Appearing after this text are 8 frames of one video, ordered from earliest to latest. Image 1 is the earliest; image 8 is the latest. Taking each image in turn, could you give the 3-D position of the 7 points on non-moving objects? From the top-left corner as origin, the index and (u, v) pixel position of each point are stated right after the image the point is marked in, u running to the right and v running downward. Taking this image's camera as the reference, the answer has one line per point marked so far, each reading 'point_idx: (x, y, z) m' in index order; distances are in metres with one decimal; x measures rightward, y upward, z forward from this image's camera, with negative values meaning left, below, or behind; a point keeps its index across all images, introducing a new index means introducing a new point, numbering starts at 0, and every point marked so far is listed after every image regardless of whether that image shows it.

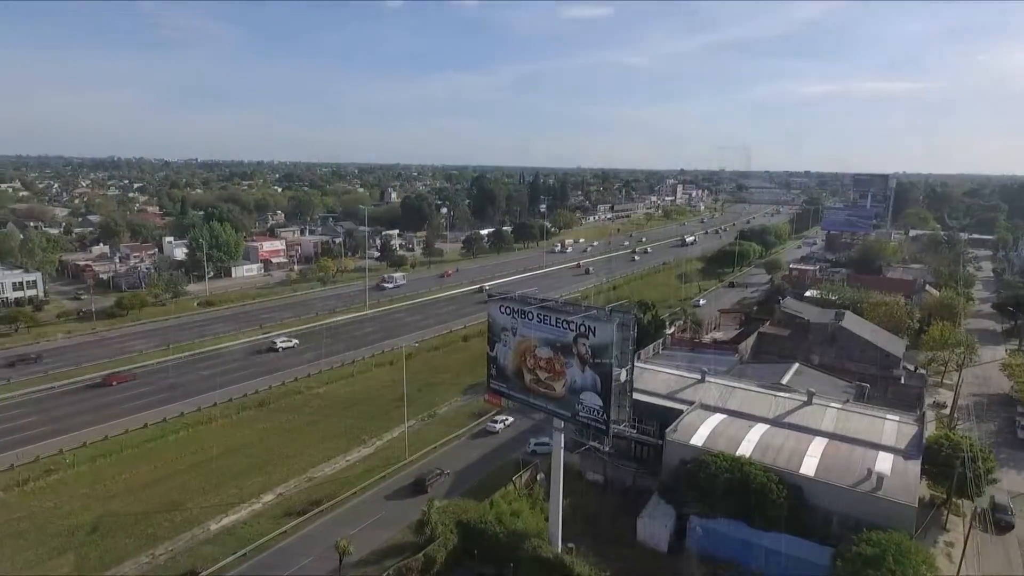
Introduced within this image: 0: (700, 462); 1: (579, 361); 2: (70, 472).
0: (+5.5, -5.1, +18.0) m
1: (+1.6, -1.8, +14.8) m
2: (-14.4, -6.0, +19.7) m
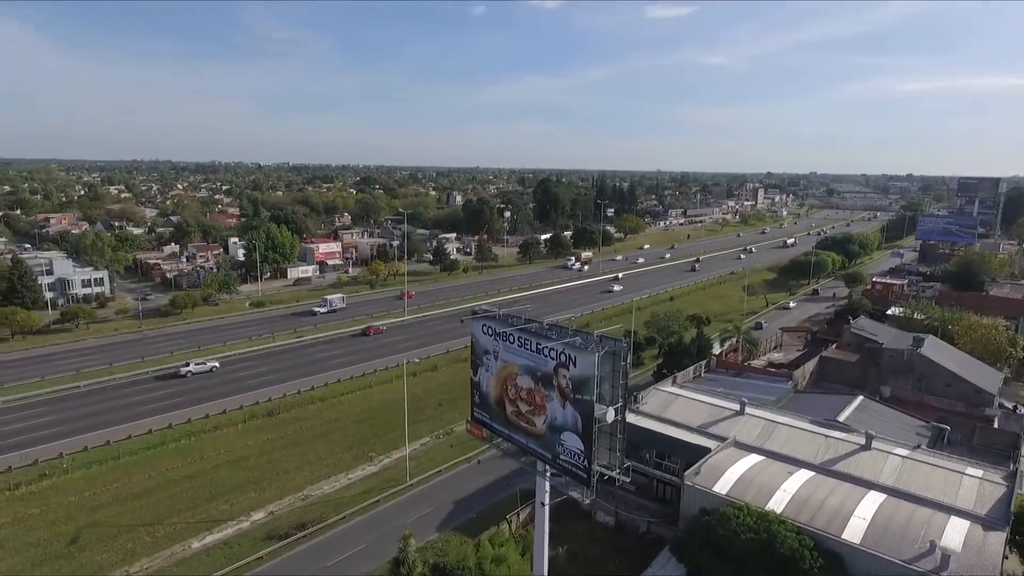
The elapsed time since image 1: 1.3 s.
0: (+5.2, -5.7, +15.3) m
1: (+1.0, -2.2, +12.6) m
2: (-14.4, -6.1, +19.4) m
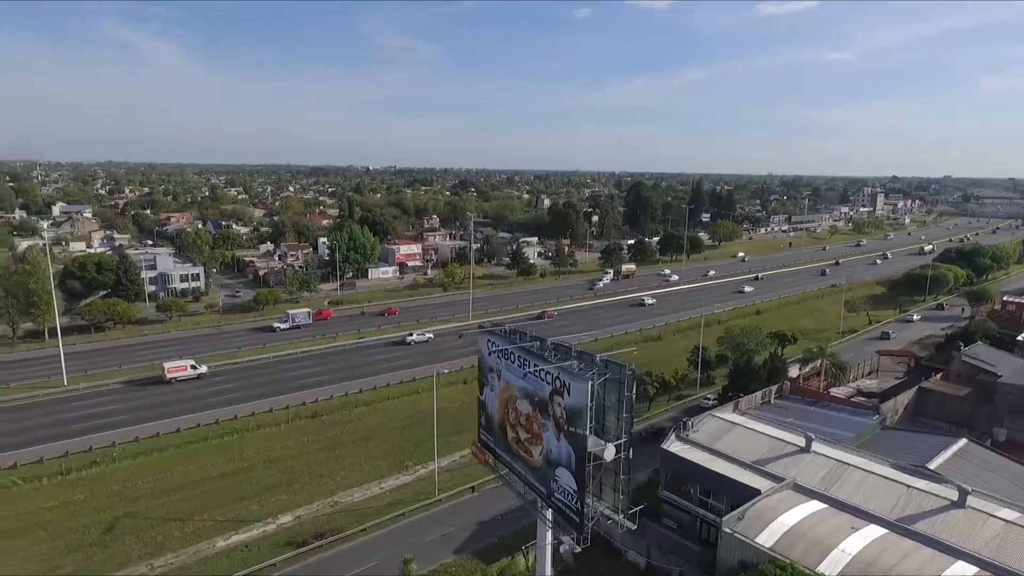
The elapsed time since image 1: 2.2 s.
0: (+5.3, -6.1, +13.1) m
1: (+0.8, -2.5, +11.2) m
2: (-13.4, -6.0, +20.3) m
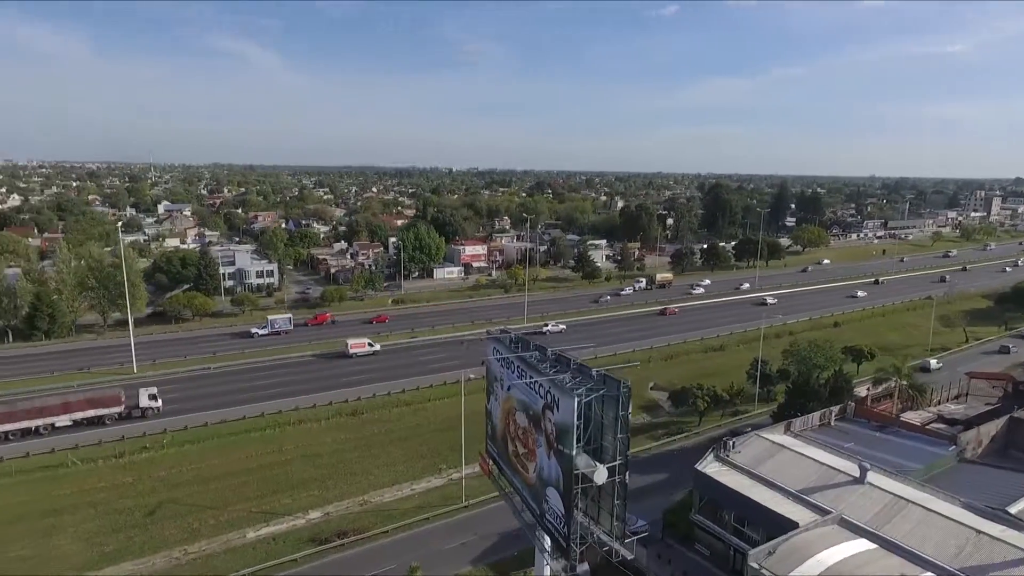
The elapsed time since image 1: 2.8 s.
0: (+5.2, -6.4, +11.8) m
1: (+0.6, -2.7, +10.5) m
2: (-12.4, -5.8, +21.4) m
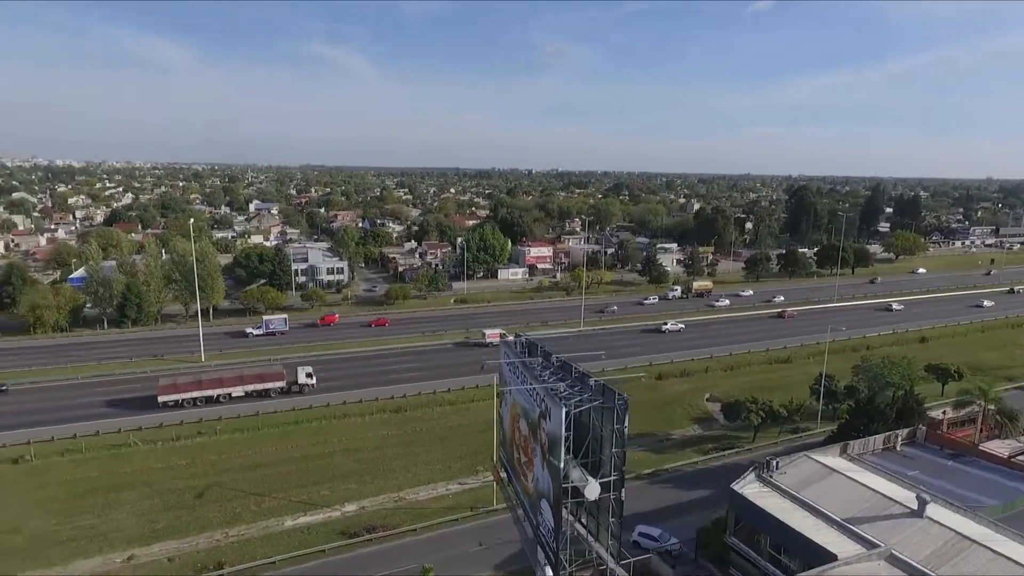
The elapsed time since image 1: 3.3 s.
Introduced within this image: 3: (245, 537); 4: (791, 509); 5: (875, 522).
0: (+5.1, -6.6, +10.8) m
1: (+0.5, -2.7, +10.1) m
2: (-11.1, -5.6, +22.5) m
3: (-8.0, -7.5, +18.4) m
4: (+7.1, -5.6, +15.4) m
5: (+8.9, -5.7, +14.9) m
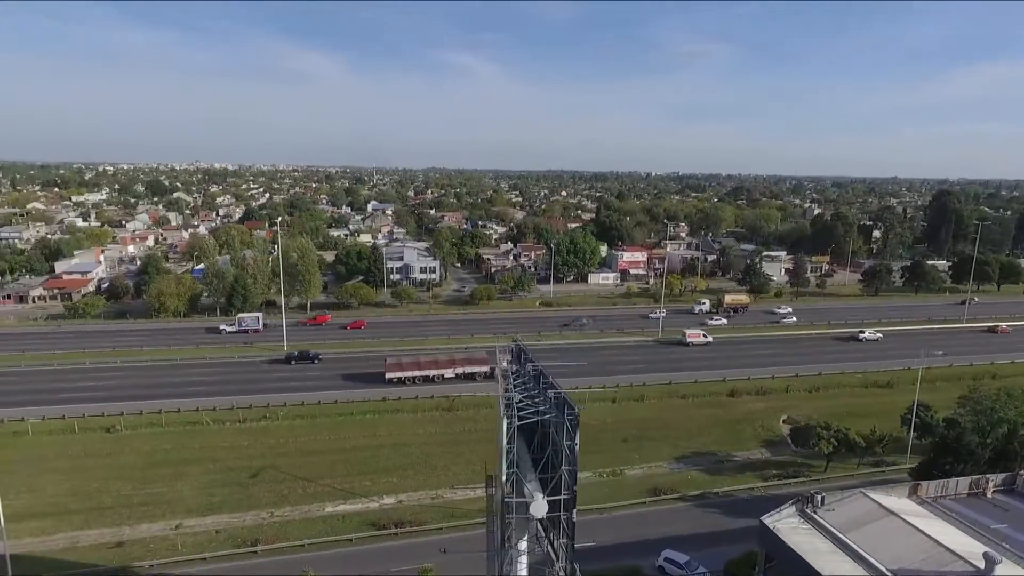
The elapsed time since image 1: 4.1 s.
0: (+4.4, -6.8, +9.6) m
1: (-0.2, -2.8, +9.7) m
2: (-9.3, -5.3, +24.1) m
3: (-7.2, -7.3, +19.4) m
4: (+7.1, -5.9, +13.7) m
5: (+8.8, -6.1, +12.8) m
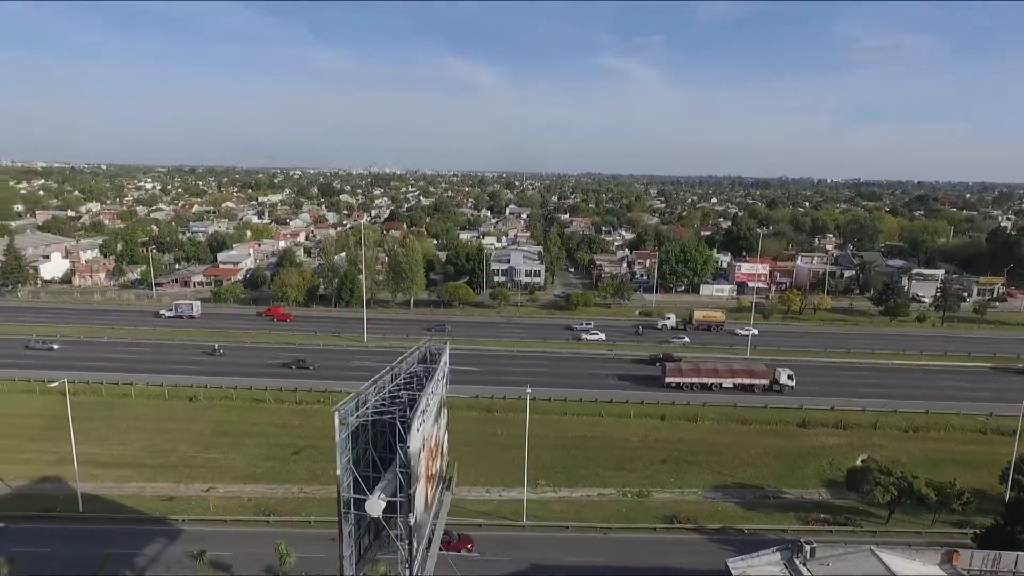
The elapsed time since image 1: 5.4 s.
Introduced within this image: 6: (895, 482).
0: (+1.8, -7.0, +8.6) m
1: (-2.4, -2.8, +9.8) m
2: (-7.8, -5.1, +26.0) m
3: (-7.0, -7.1, +21.0) m
4: (+5.6, -6.3, +11.9) m
5: (+6.9, -6.5, +10.7) m
6: (+11.6, -5.9, +18.5) m
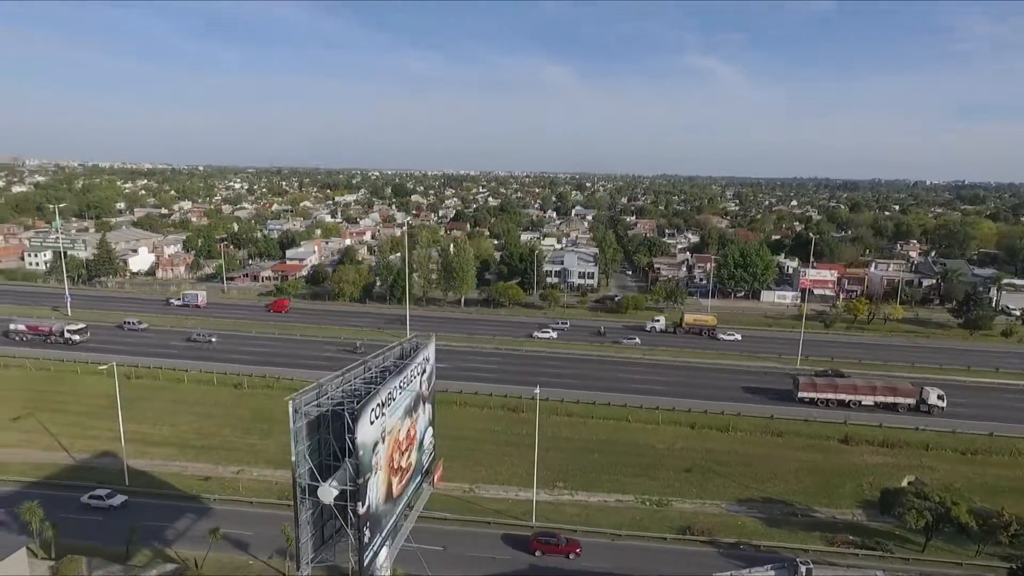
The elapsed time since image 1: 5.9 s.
0: (+0.8, -7.0, +8.4) m
1: (-3.1, -2.7, +10.2) m
2: (-6.6, -4.9, +26.9) m
3: (-6.4, -6.9, +21.8) m
4: (+5.0, -6.4, +11.3) m
5: (+6.2, -6.7, +9.9) m
6: (+11.8, -6.1, +17.1) m
